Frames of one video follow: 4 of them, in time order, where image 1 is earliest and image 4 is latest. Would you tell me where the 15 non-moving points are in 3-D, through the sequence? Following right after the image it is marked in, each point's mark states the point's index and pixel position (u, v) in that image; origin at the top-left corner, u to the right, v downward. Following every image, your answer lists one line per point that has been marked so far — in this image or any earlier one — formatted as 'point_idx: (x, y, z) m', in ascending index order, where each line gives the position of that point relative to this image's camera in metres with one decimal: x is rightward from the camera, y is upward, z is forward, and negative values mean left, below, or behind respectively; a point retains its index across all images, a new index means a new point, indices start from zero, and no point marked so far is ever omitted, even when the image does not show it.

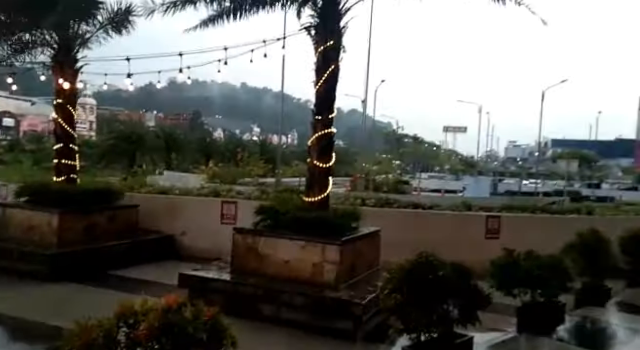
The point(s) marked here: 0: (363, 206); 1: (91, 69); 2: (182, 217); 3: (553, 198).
0: (+0.7, -0.5, +7.6) m
1: (-3.6, +1.7, +8.6) m
2: (-2.2, -0.7, +8.0) m
3: (+3.9, -0.5, +8.4) m
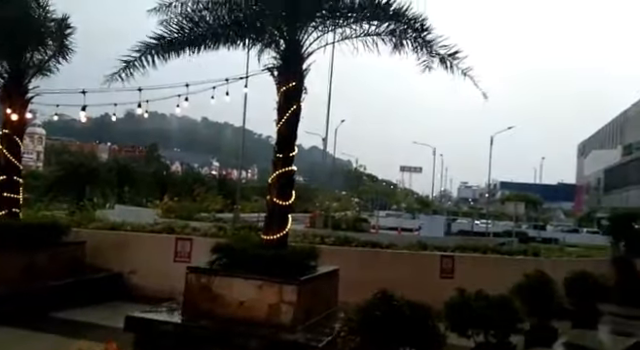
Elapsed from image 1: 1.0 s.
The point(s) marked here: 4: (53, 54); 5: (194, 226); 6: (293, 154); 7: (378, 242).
0: (0.0, -1.1, +7.6) m
1: (-4.3, +1.2, +8.2) m
2: (-2.8, -1.2, +7.6) m
3: (+3.1, -1.1, +8.7) m
4: (-4.0, +1.7, +7.9) m
5: (-2.1, -0.9, +8.2) m
6: (-0.3, +0.3, +6.9) m
7: (+1.0, -1.1, +8.2) m
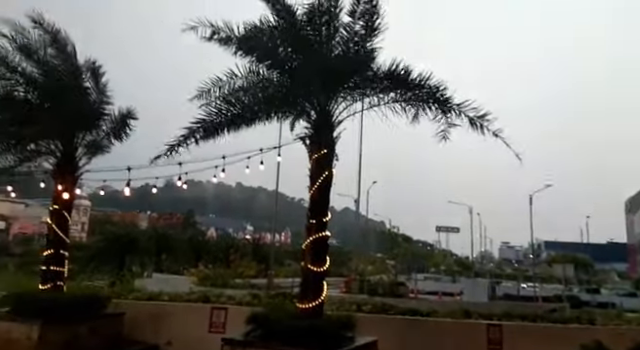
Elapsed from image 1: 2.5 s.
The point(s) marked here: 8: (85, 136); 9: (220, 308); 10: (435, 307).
0: (+0.6, -2.0, +7.4) m
1: (-3.7, +0.1, +8.6) m
2: (-2.3, -2.2, +7.7) m
3: (+3.7, -2.1, +8.3) m
4: (-3.5, +0.7, +8.3) m
5: (-1.5, -1.9, +8.2) m
6: (+0.1, -0.6, +6.8) m
7: (+1.5, -2.0, +7.9) m
8: (-3.7, +0.6, +8.0) m
9: (-1.5, -1.9, +7.5) m
10: (+1.8, -2.1, +8.1) m
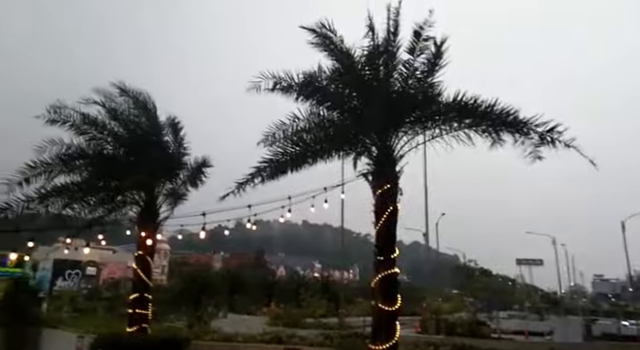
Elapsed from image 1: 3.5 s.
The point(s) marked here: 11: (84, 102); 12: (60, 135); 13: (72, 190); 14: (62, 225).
0: (+1.6, -2.5, +7.0) m
1: (-2.5, -0.7, +9.1) m
2: (-1.1, -2.9, +7.8) m
3: (+4.8, -2.4, +7.2) m
4: (-2.4, -0.1, +8.8) m
5: (-0.3, -2.5, +8.2) m
6: (+1.0, -1.0, +6.6) m
7: (+2.6, -2.5, +7.3) m
8: (-2.7, -0.2, +8.6) m
9: (-0.4, -2.5, +7.5) m
10: (+2.9, -2.5, +7.4) m
11: (-4.0, +1.2, +8.7) m
12: (-4.3, +0.6, +8.4) m
13: (-4.0, -0.2, +8.2) m
14: (-4.3, -0.9, +8.6) m
